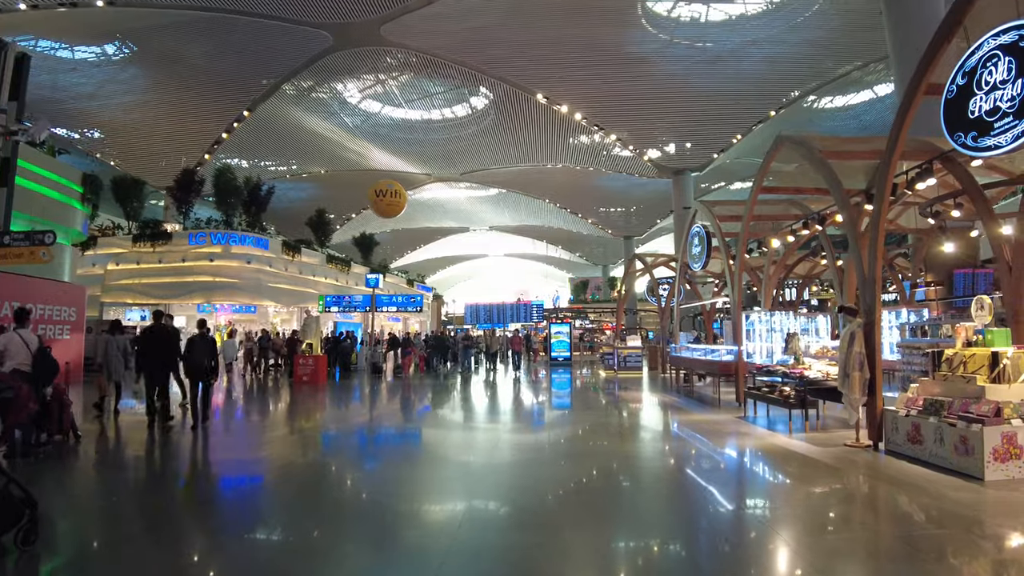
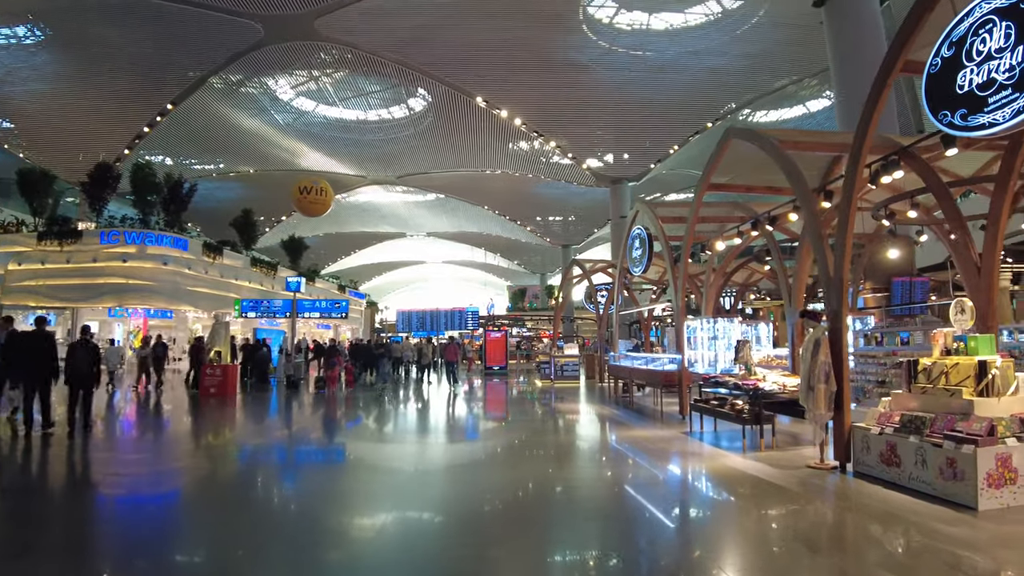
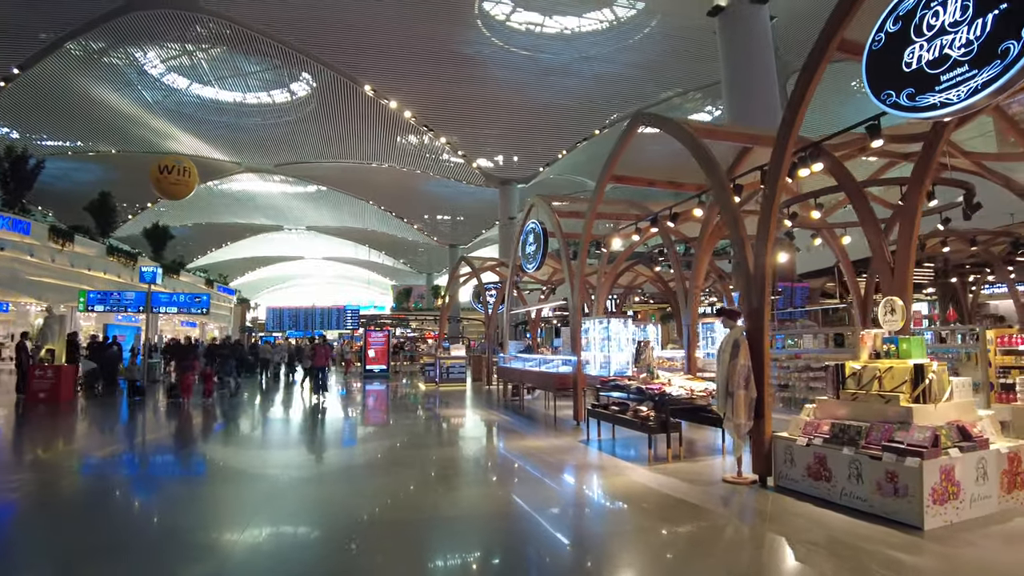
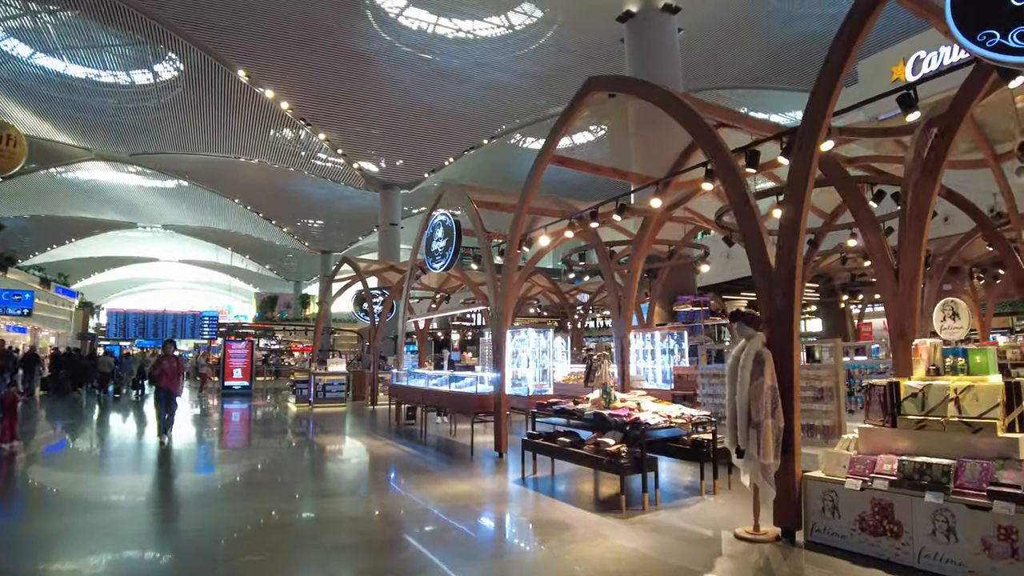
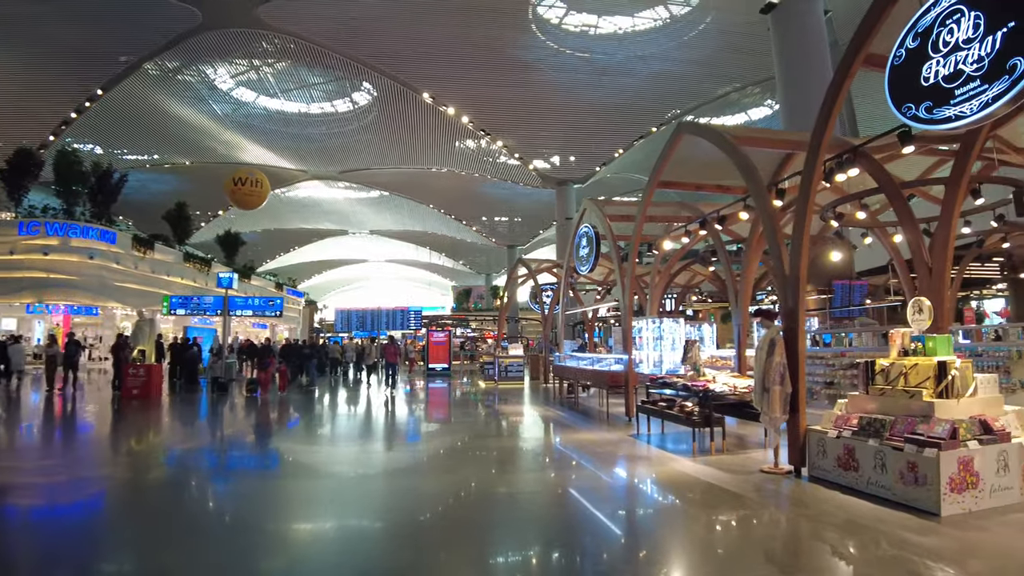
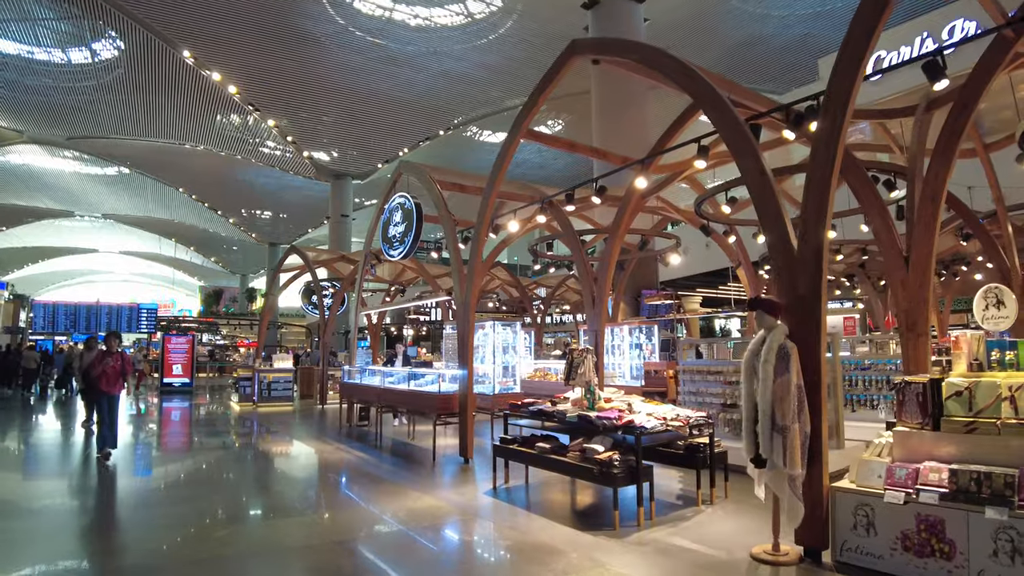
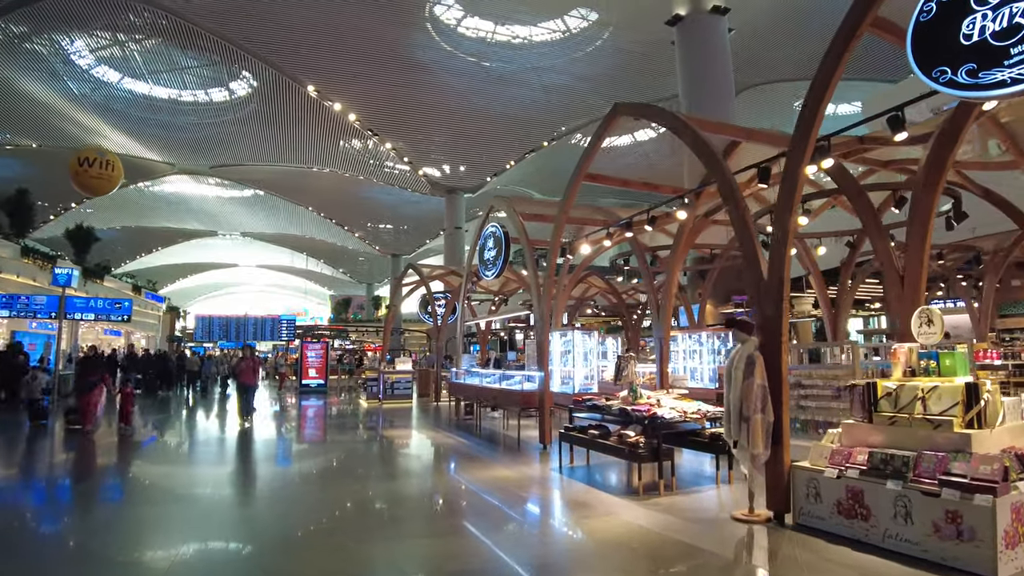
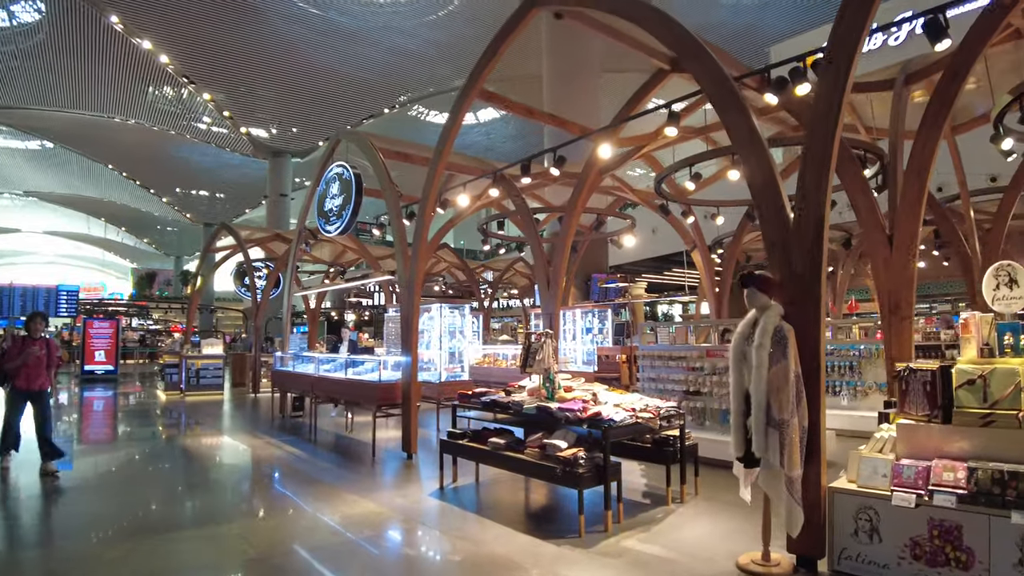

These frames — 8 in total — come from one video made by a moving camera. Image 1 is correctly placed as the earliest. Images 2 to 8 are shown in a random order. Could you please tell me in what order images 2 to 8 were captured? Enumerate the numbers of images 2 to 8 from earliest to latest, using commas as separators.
2, 5, 3, 7, 4, 6, 8
